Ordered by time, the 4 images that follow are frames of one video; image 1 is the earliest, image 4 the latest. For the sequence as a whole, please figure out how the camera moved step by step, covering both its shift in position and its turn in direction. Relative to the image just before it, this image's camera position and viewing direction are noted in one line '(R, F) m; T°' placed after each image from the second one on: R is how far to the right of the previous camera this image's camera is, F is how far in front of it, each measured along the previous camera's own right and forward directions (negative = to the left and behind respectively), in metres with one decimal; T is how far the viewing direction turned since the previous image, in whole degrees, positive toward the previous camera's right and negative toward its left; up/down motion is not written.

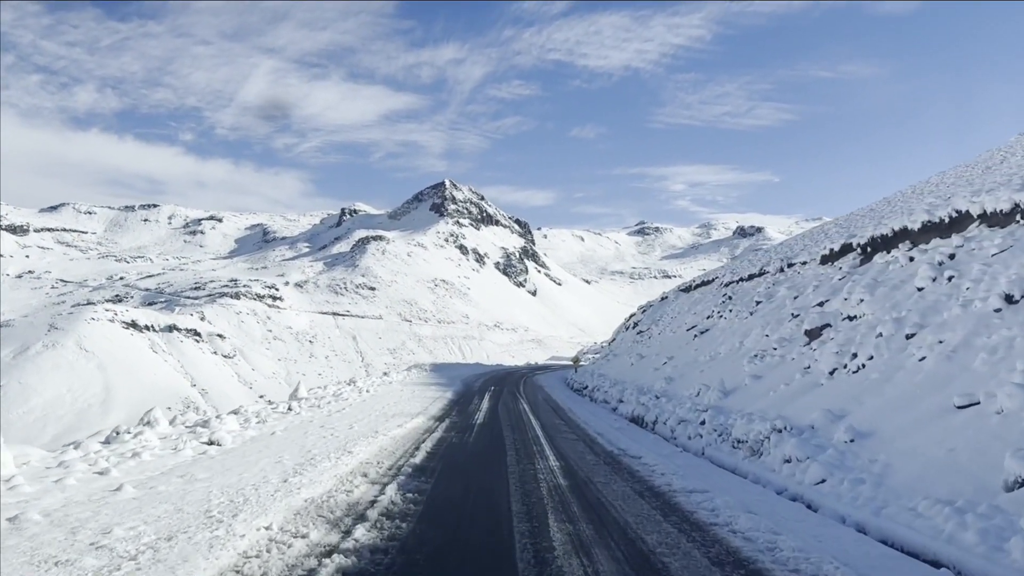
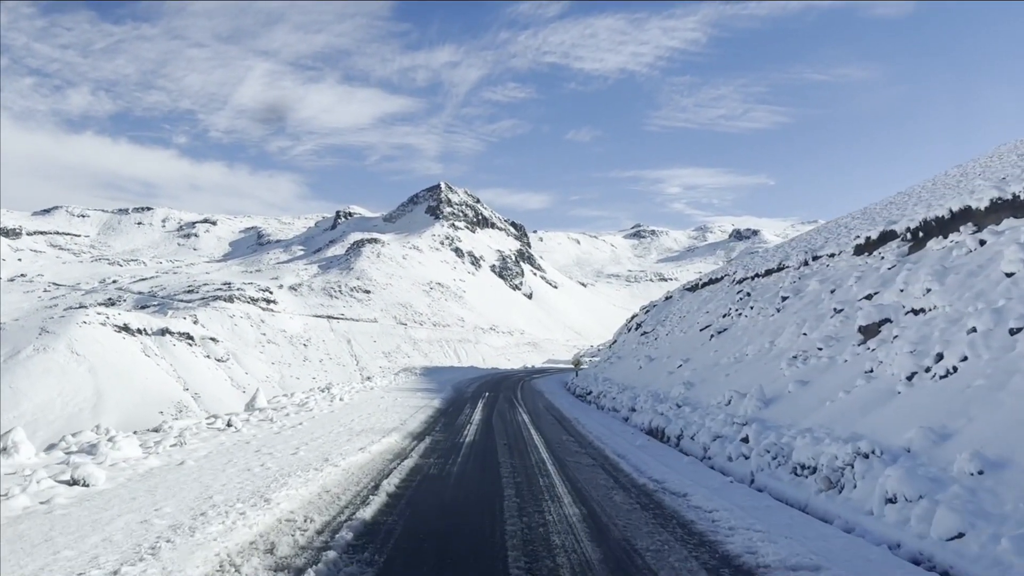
(0.0, +0.6) m; 0°
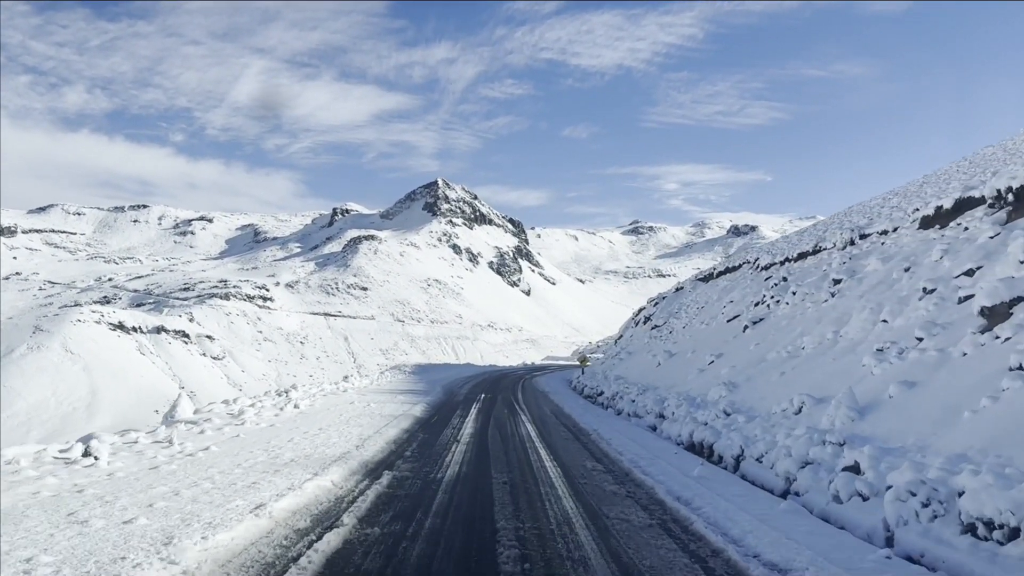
(0.0, +0.7) m; 0°
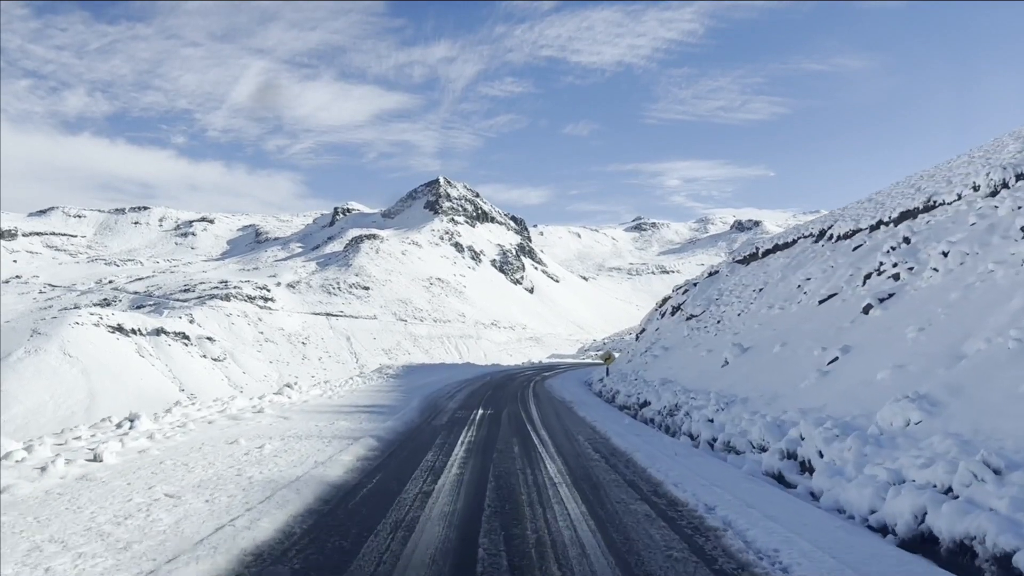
(-0.1, +1.3) m; 0°
